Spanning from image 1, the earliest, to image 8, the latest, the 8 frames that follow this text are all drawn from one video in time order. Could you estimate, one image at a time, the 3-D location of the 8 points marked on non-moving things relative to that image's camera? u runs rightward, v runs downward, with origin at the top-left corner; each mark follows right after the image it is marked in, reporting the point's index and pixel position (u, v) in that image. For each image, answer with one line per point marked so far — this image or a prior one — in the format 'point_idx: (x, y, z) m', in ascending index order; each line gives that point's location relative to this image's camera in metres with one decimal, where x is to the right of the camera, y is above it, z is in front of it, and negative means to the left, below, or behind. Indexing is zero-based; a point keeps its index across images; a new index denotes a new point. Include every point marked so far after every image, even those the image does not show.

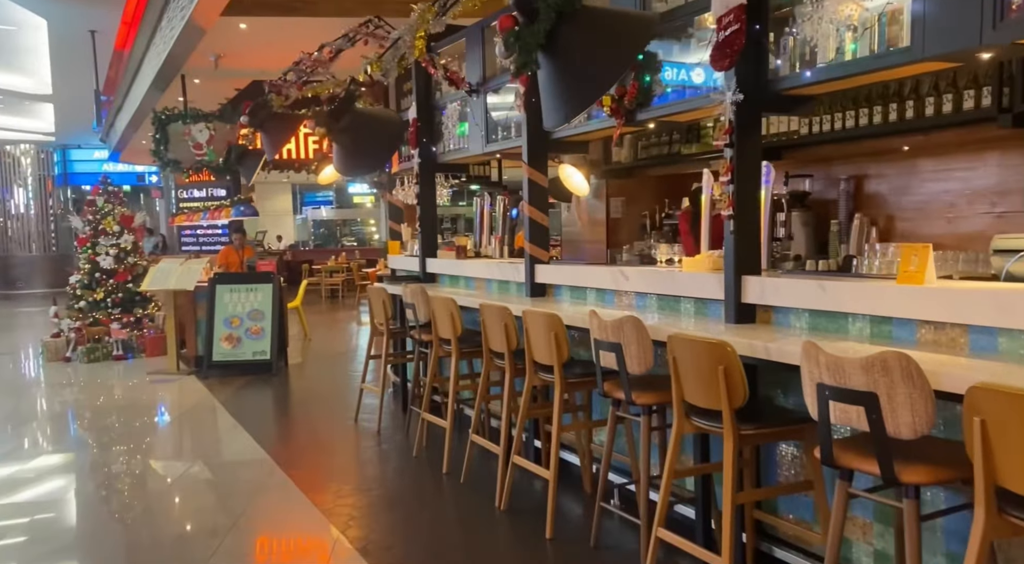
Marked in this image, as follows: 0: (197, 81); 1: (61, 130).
0: (-3.8, +2.4, +10.5) m
1: (-8.4, +2.8, +16.4) m
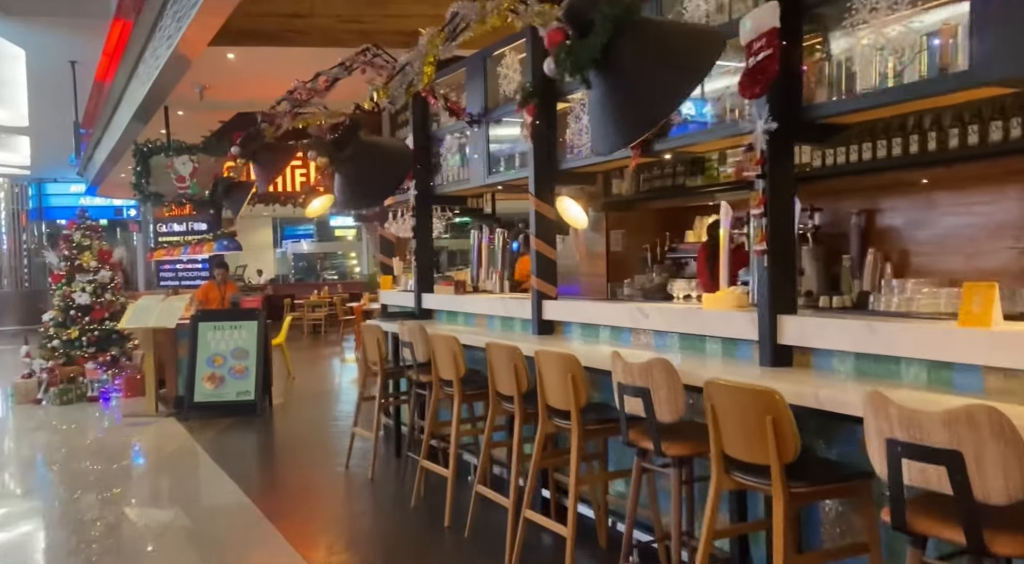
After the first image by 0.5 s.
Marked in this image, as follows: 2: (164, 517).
0: (-3.9, +2.0, +10.2) m
1: (-8.7, +2.2, +16.1) m
2: (-2.3, -1.5, +5.8) m
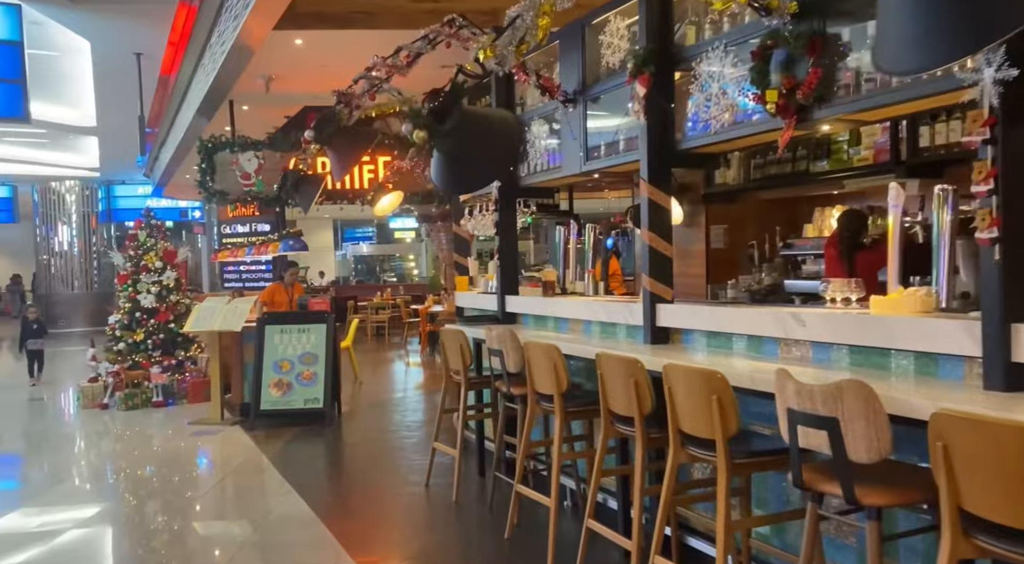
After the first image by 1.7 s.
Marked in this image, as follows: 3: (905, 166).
0: (-3.0, +2.0, +9.9) m
1: (-7.4, +2.1, +16.0) m
2: (-1.7, -1.5, +5.3) m
3: (+2.0, +0.6, +4.4) m
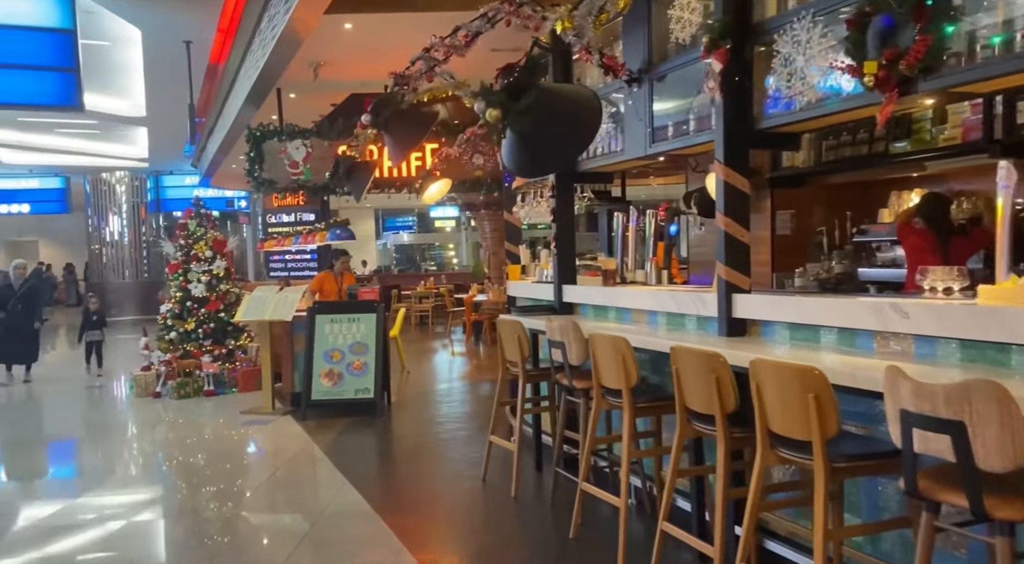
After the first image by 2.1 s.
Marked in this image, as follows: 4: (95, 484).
0: (-2.4, +2.1, +9.8) m
1: (-6.6, +2.3, +16.1) m
2: (-1.4, -1.4, +5.2) m
3: (+2.3, +0.6, +4.1) m
4: (-3.0, -1.4, +6.3) m
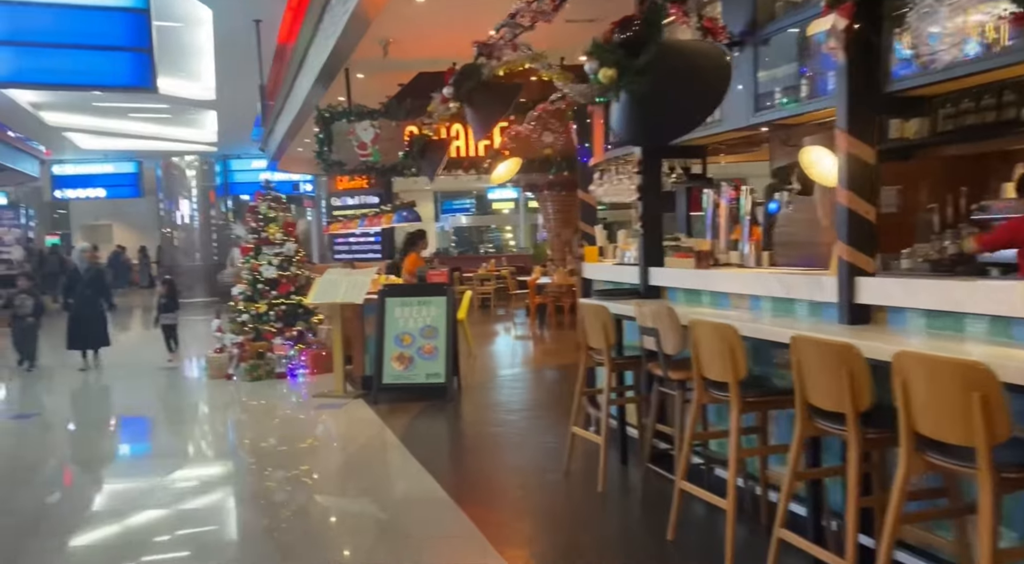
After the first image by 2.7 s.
0: (-1.6, +2.3, +9.6) m
1: (-5.3, +2.6, +16.2) m
2: (-0.9, -1.3, +5.0) m
3: (+2.7, +0.7, +3.7) m
4: (-2.4, -1.3, +6.2) m
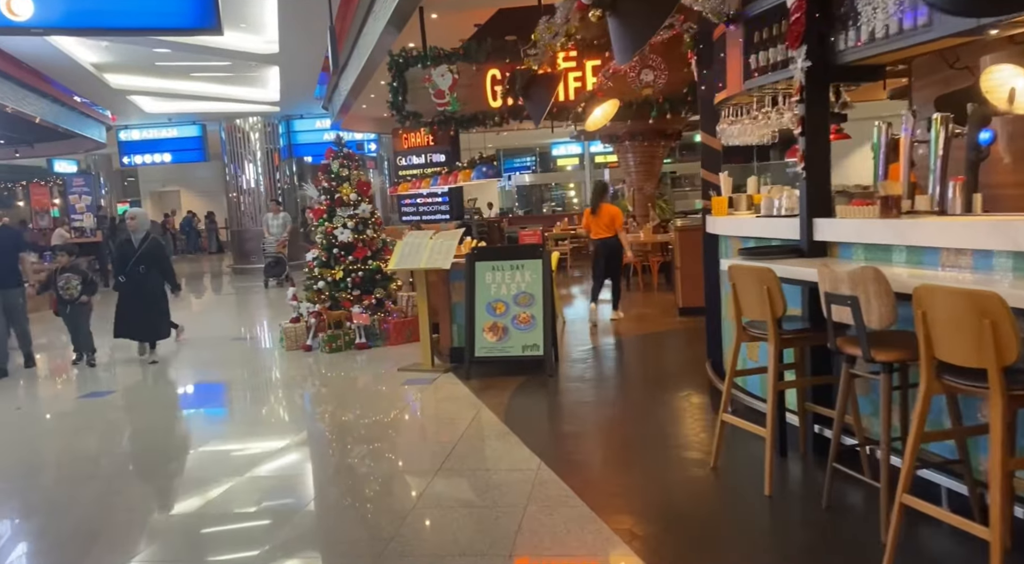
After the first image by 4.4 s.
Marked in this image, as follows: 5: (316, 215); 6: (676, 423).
0: (-0.7, +2.6, +8.7) m
1: (-4.0, +3.3, +15.5) m
2: (-0.2, -1.1, +4.3) m
3: (+3.2, +0.9, +2.6) m
4: (-1.7, -1.1, +5.5) m
5: (-1.9, +0.7, +8.7) m
6: (+1.0, -0.9, +5.3) m
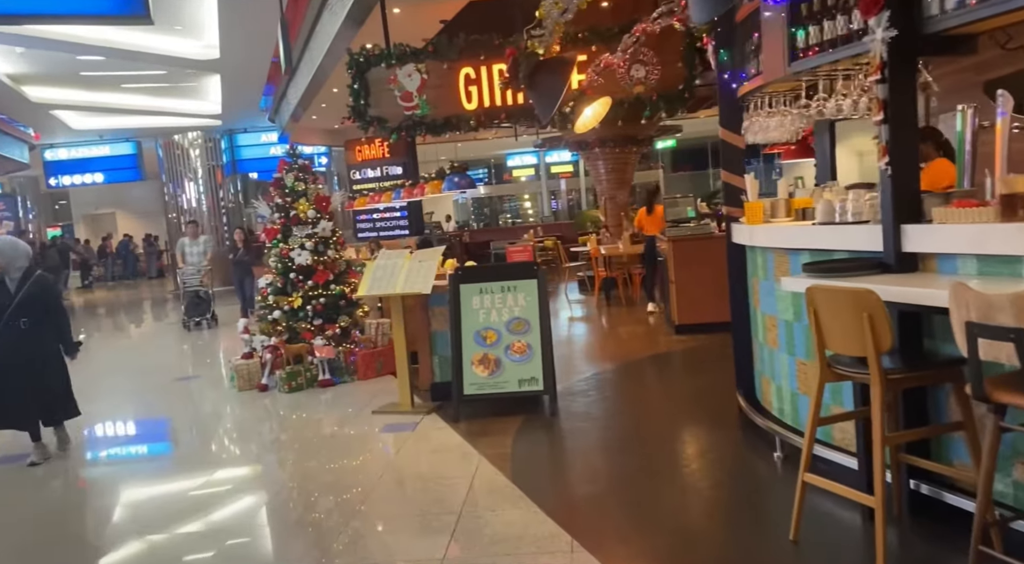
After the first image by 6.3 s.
0: (-1.0, +2.4, +7.8) m
1: (-4.6, +2.8, +14.4) m
2: (-0.1, -1.3, +3.4) m
3: (+3.3, +0.9, +1.9) m
4: (-1.6, -1.3, +4.5) m
5: (-2.1, +0.4, +7.7) m
6: (+1.0, -1.0, +4.5) m
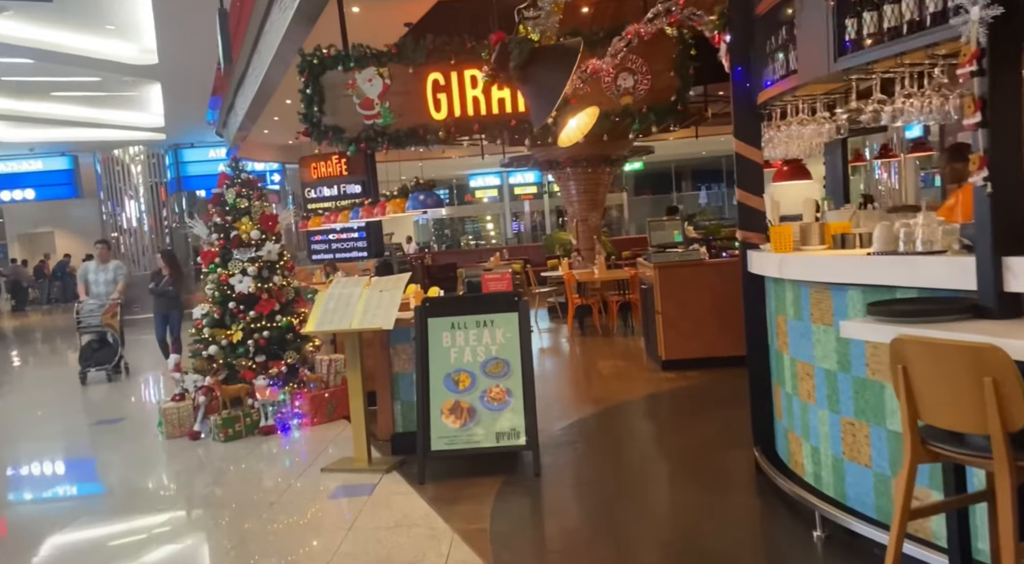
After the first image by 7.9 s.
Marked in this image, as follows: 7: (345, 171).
0: (-1.2, +2.2, +7.0) m
1: (-5.2, +2.4, +13.5) m
2: (-0.1, -1.4, +2.5) m
3: (+3.4, +0.8, +1.2) m
4: (-1.7, -1.5, +3.6) m
5: (-2.4, +0.2, +6.8) m
6: (+1.0, -1.2, +3.7) m
7: (-1.7, +1.2, +9.1) m
